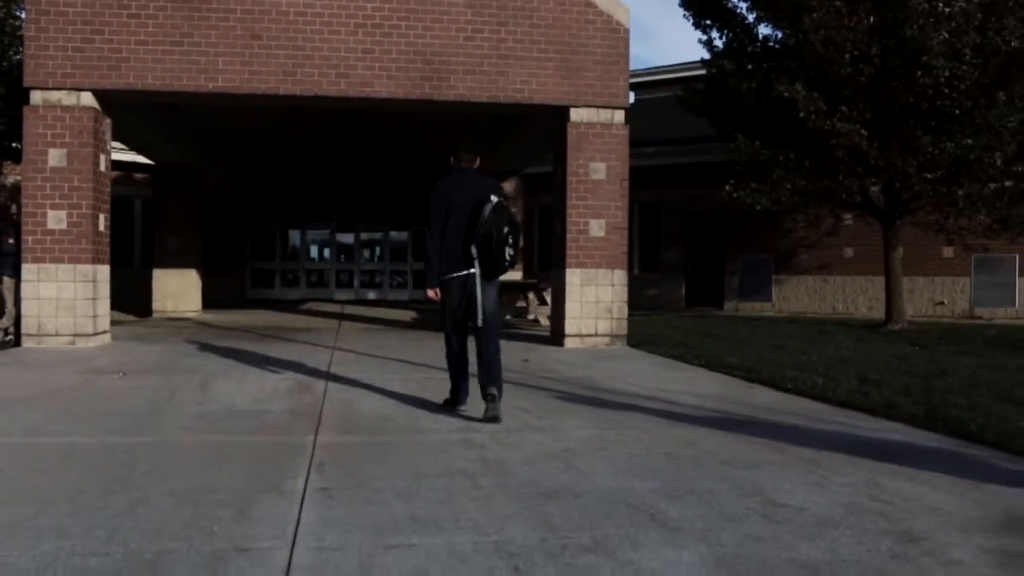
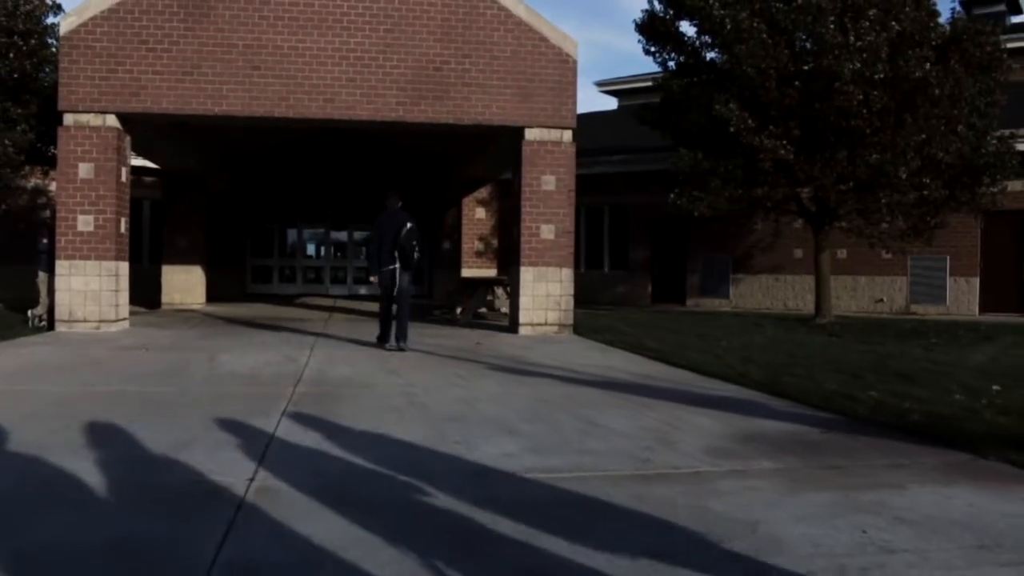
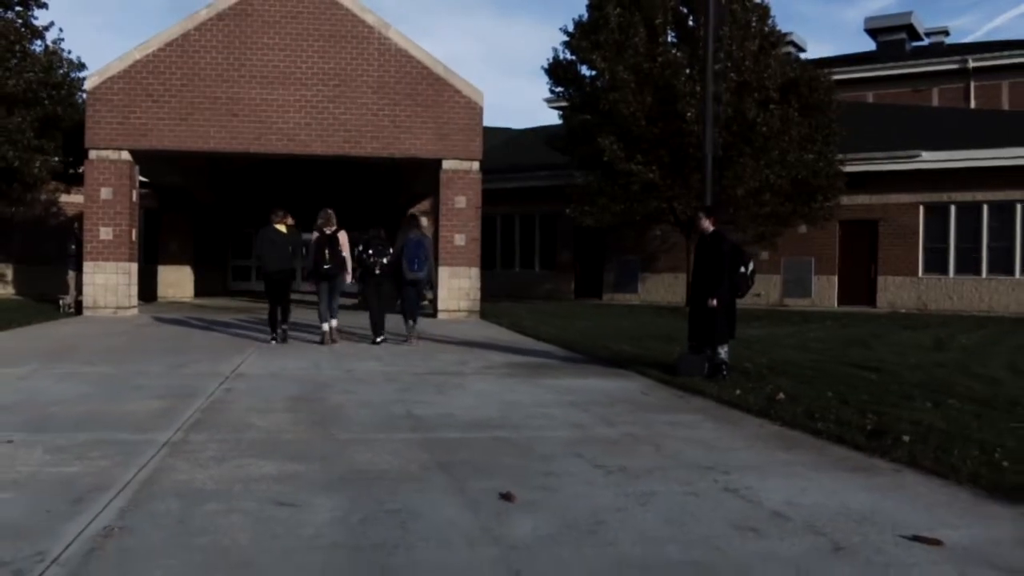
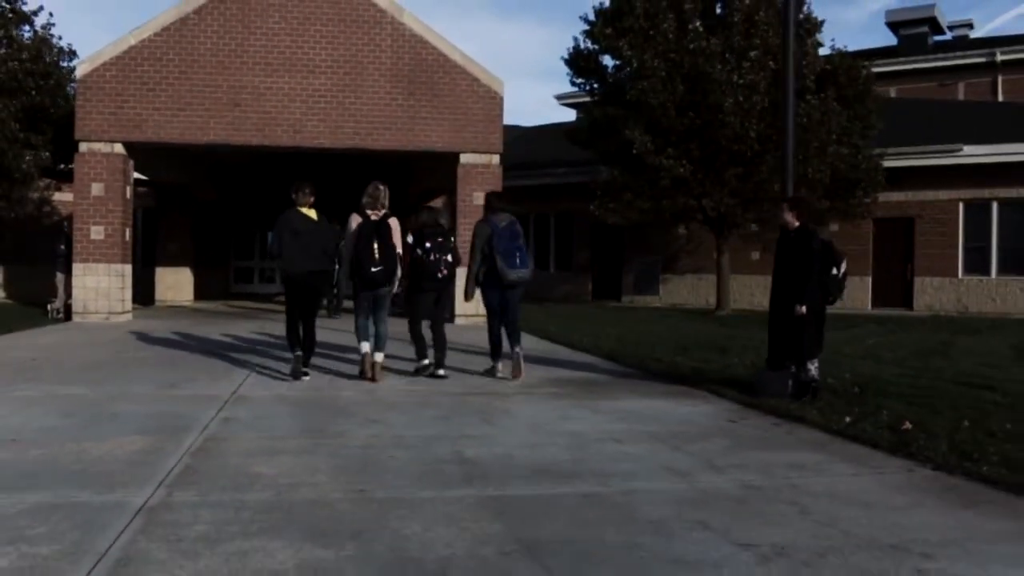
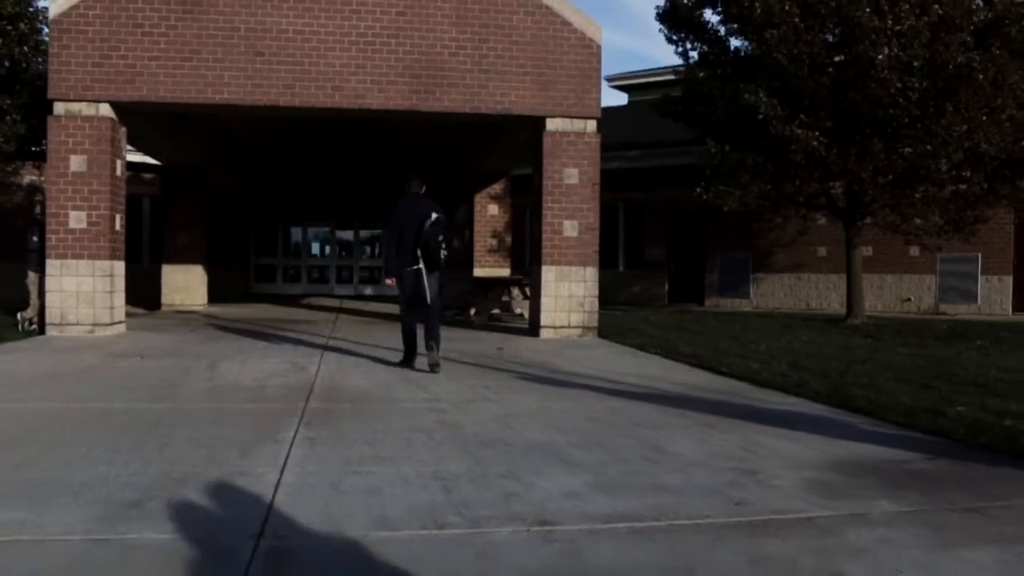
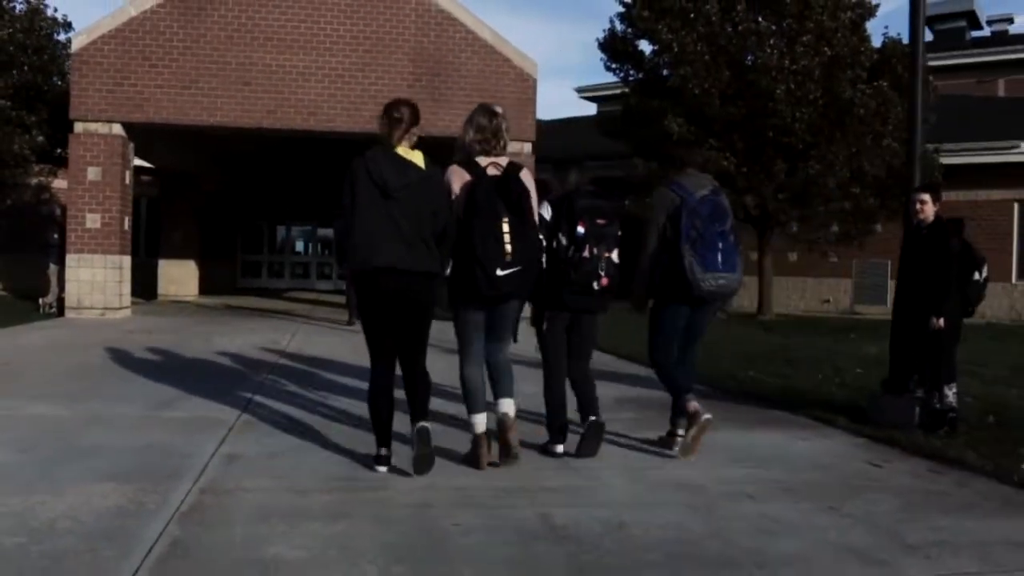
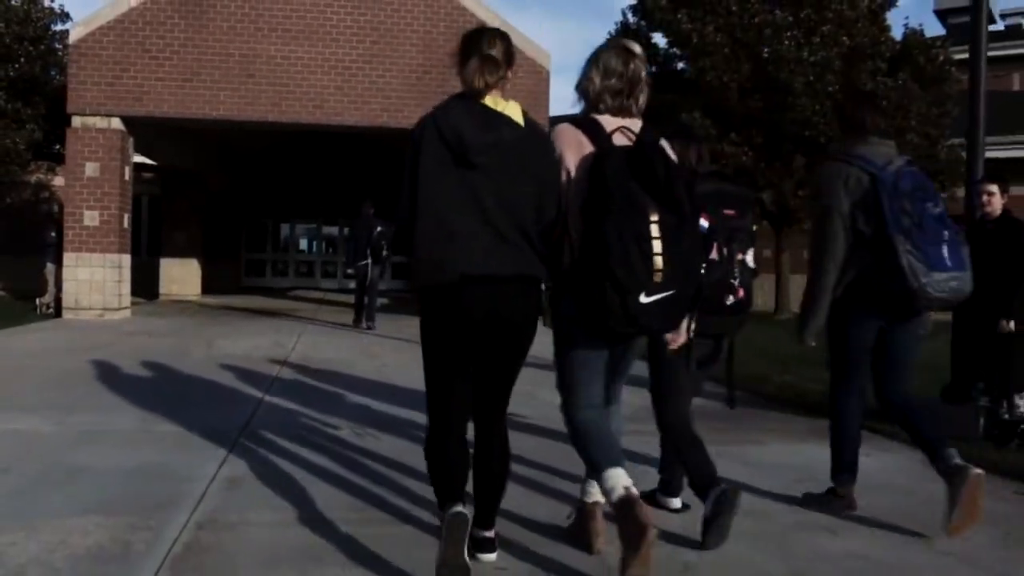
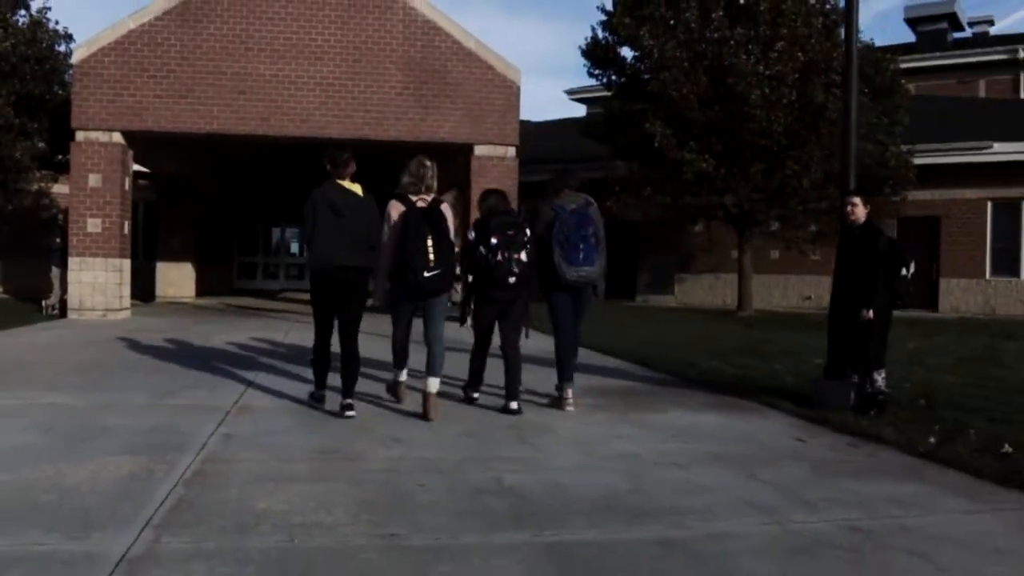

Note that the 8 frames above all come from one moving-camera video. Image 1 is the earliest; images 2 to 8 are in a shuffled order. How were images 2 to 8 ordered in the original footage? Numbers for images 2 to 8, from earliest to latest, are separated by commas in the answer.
5, 2, 7, 6, 8, 4, 3
